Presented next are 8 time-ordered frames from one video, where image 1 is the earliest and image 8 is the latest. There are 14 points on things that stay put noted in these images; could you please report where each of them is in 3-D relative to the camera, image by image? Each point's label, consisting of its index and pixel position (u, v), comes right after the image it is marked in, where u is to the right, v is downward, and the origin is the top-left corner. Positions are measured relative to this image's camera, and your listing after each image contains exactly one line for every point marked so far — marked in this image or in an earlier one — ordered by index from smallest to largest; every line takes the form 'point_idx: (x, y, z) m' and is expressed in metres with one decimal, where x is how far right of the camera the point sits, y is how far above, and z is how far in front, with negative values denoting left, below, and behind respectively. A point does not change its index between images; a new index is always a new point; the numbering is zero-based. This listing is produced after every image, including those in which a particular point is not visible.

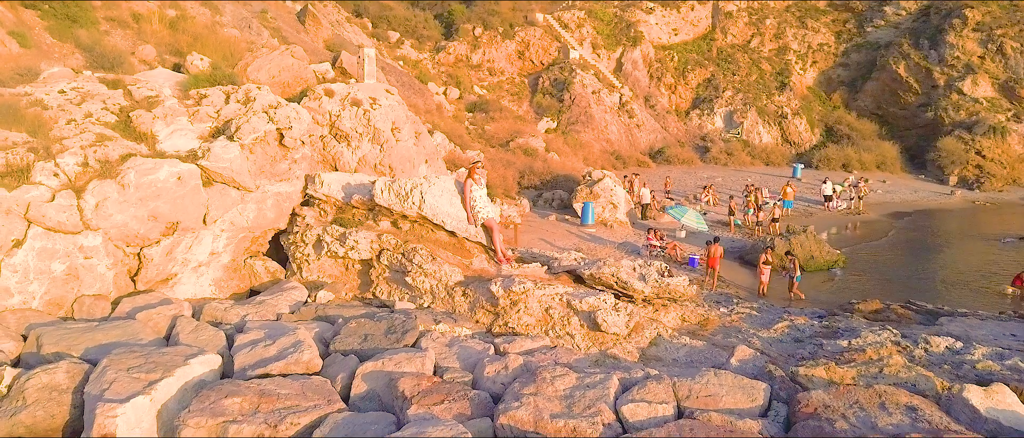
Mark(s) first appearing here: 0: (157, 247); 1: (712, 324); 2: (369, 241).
0: (-3.7, -0.3, +8.5) m
1: (+2.2, -1.2, +9.1) m
2: (-1.5, -0.2, +8.8) m
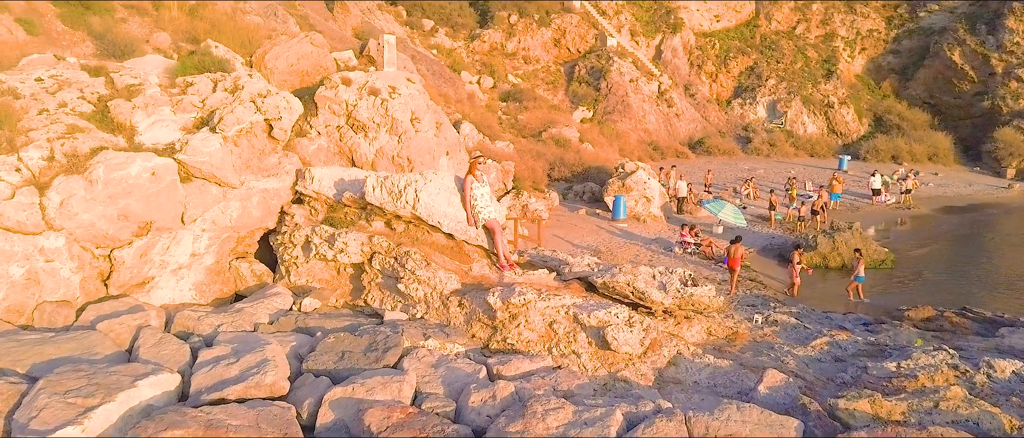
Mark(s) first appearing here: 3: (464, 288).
0: (-3.6, -0.3, +7.8) m
1: (+2.3, -1.2, +8.1) m
2: (-1.5, -0.2, +8.0) m
3: (-0.4, -0.6, +7.5) m
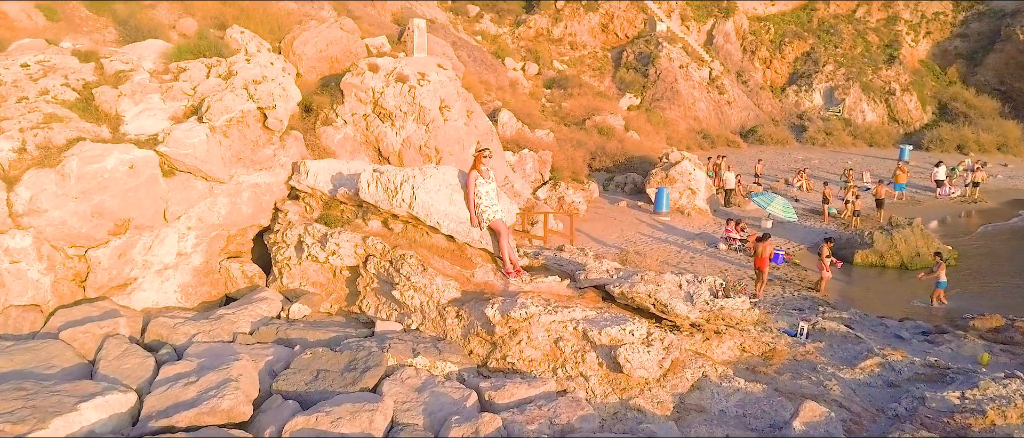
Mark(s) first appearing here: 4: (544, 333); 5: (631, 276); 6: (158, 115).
0: (-3.5, -0.3, +7.2) m
1: (+2.3, -1.2, +7.2) m
2: (-1.4, -0.2, +7.3) m
3: (-0.4, -0.6, +6.7) m
4: (+0.2, -0.9, +6.2) m
5: (+1.0, -0.5, +7.2) m
6: (-3.4, +1.0, +7.9) m
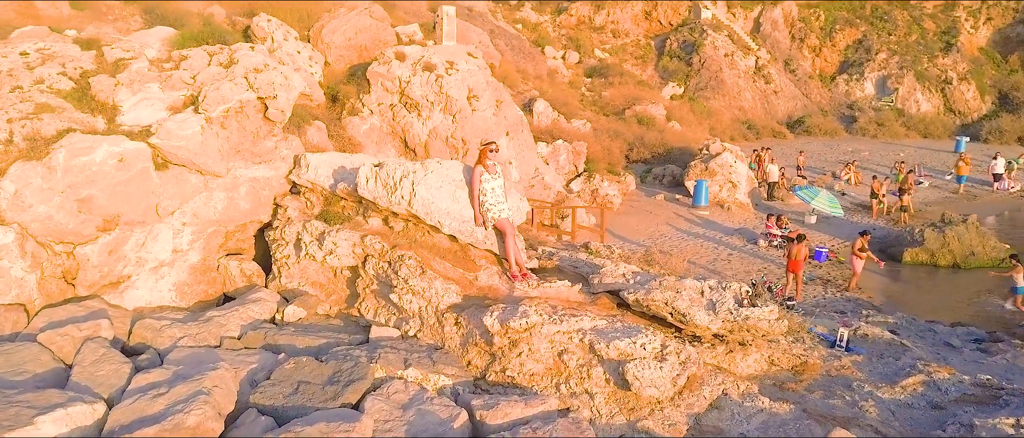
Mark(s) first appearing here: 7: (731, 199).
0: (-3.5, -0.2, +6.9) m
1: (+2.4, -1.2, +6.6) m
2: (-1.3, -0.2, +6.9) m
3: (-0.4, -0.6, +6.2) m
4: (+0.2, -0.9, +5.6) m
5: (+1.1, -0.5, +6.7) m
6: (-3.3, +1.0, +7.6) m
7: (+5.2, +0.5, +19.6) m
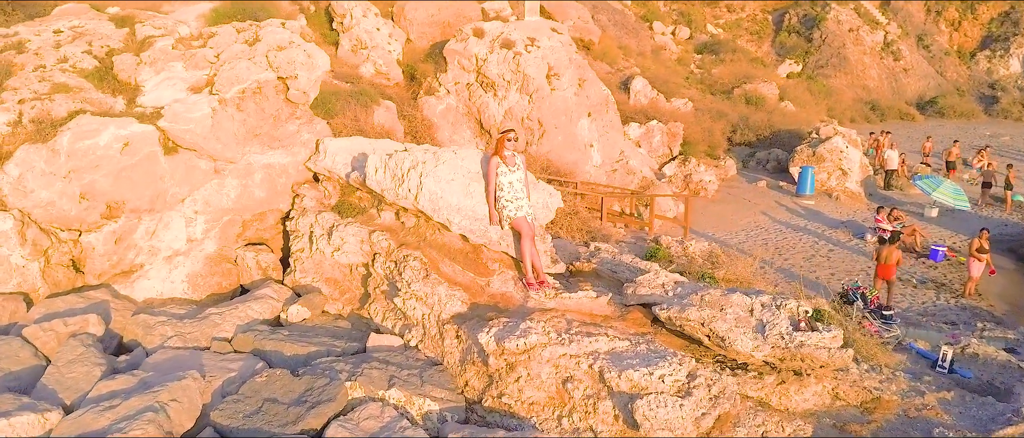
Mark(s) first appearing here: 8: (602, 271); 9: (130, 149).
0: (-3.3, -0.1, +6.6) m
1: (+2.5, -1.3, +5.5) m
2: (-1.2, -0.2, +6.3) m
3: (-0.3, -0.6, +5.5) m
4: (+0.2, -0.9, +4.8) m
5: (+1.2, -0.5, +5.7) m
6: (-2.9, +1.2, +7.2) m
7: (+7.1, +0.7, +18.0) m
8: (+0.7, -0.4, +6.7) m
9: (-3.0, +0.6, +6.5) m
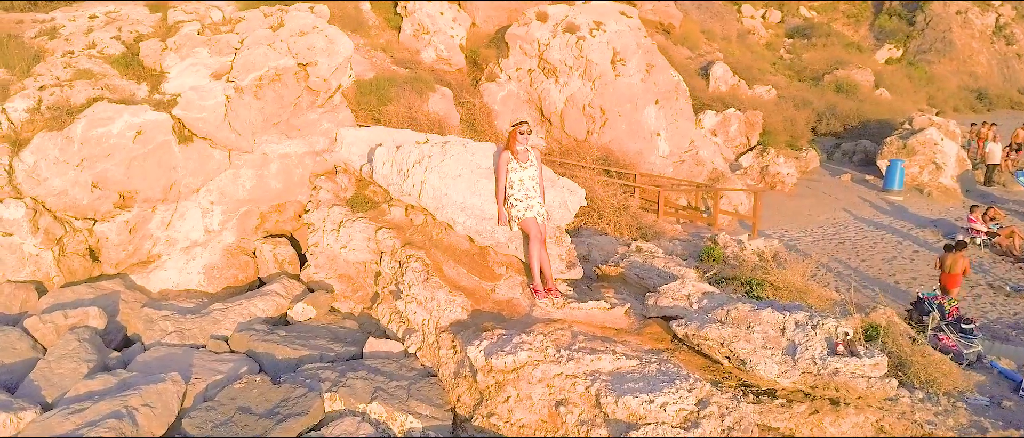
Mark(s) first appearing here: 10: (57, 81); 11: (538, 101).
0: (-3.1, 0.0, +6.5) m
1: (+2.5, -1.3, +4.8) m
2: (-1.0, -0.1, +5.9) m
3: (-0.3, -0.6, +5.1) m
4: (+0.2, -0.9, +4.4) m
5: (+1.3, -0.6, +5.1) m
6: (-2.7, +1.3, +7.0) m
7: (+8.5, +0.7, +16.7) m
8: (+0.9, -0.4, +6.2) m
9: (-2.8, +0.6, +6.4) m
10: (-3.7, +1.1, +6.8) m
11: (+0.5, +2.0, +13.7) m
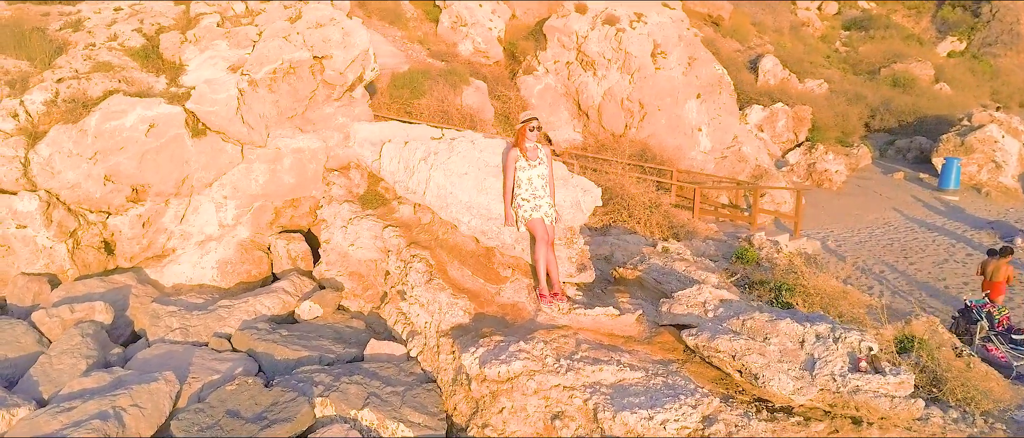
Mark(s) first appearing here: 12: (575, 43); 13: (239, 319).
0: (-3.0, 0.0, +6.4) m
1: (+2.4, -1.4, +4.4) m
2: (-1.0, -0.1, +5.8) m
3: (-0.2, -0.6, +4.9) m
4: (+0.1, -0.9, +4.2) m
5: (+1.3, -0.6, +4.9) m
6: (-2.5, +1.3, +7.0) m
7: (+9.2, +0.7, +15.9) m
8: (+1.0, -0.4, +5.9) m
9: (-2.7, +0.7, +6.3) m
10: (-3.6, +1.2, +6.8) m
11: (+1.1, +2.0, +13.4) m
12: (+0.7, +2.5, +11.9) m
13: (-1.9, -0.7, +5.7) m
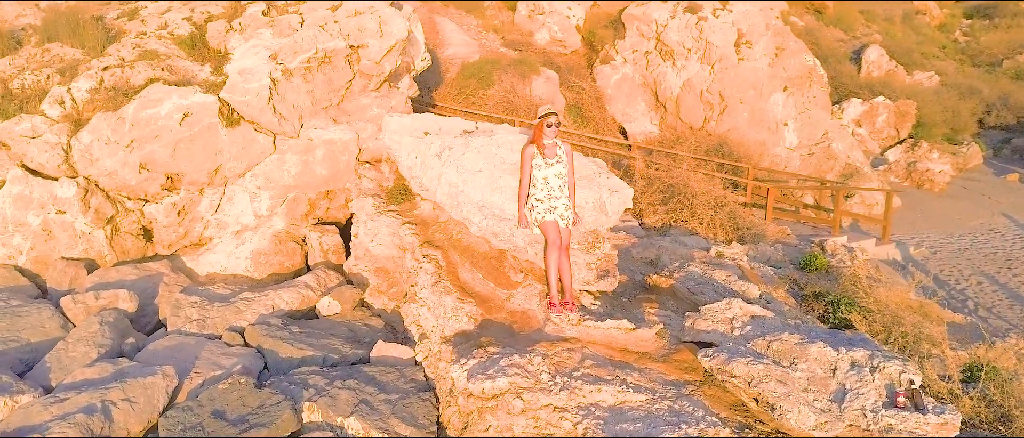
0: (-2.7, +0.1, +6.5) m
1: (+2.4, -1.5, +3.8) m
2: (-0.8, -0.1, +5.6) m
3: (-0.2, -0.6, +4.6) m
4: (+0.1, -0.9, +3.8) m
5: (+1.3, -0.6, +4.4) m
6: (-2.2, +1.4, +6.9) m
7: (+10.6, +0.5, +14.4) m
8: (+1.1, -0.5, +5.5) m
9: (-2.5, +0.8, +6.3) m
10: (-3.2, +1.3, +6.9) m
11: (+2.2, +2.1, +12.9) m
12: (+1.7, +2.6, +11.4) m
13: (-1.7, -0.6, +5.7) m
